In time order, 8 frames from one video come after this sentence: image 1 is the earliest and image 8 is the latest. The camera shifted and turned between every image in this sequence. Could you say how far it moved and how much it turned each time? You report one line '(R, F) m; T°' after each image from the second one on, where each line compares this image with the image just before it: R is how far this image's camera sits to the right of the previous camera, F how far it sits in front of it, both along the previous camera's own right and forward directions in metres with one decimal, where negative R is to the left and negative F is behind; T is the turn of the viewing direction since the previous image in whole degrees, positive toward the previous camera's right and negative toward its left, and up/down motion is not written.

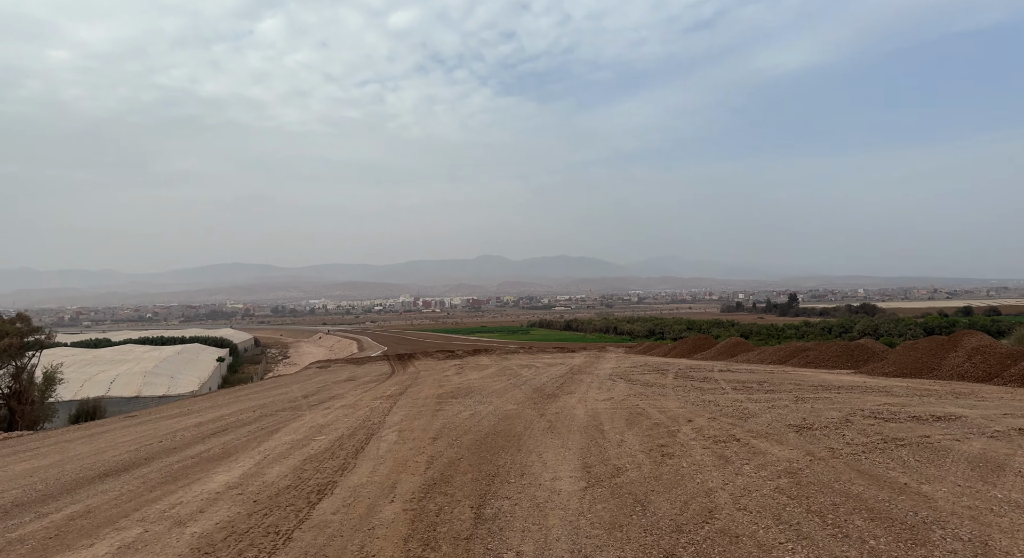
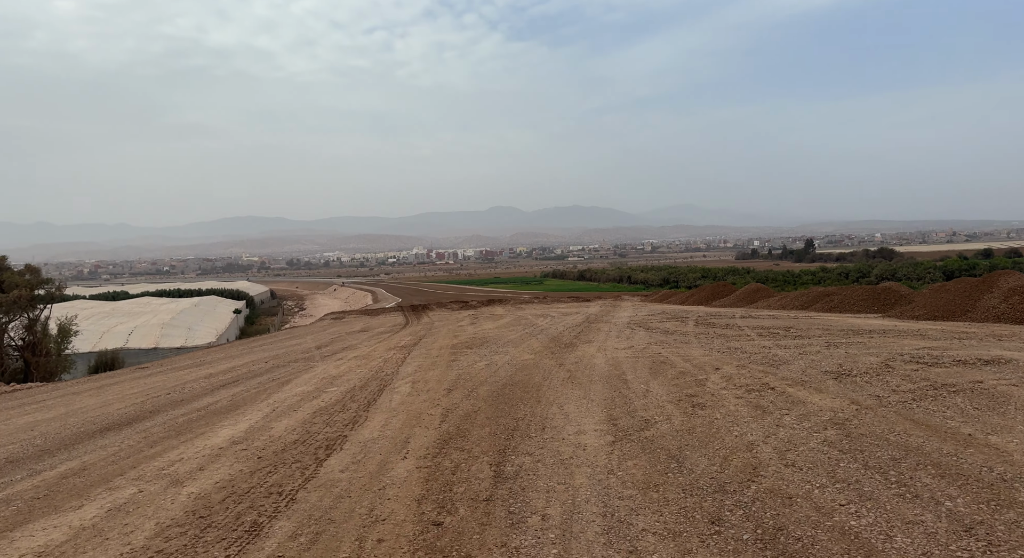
(-0.1, +0.8) m; -1°
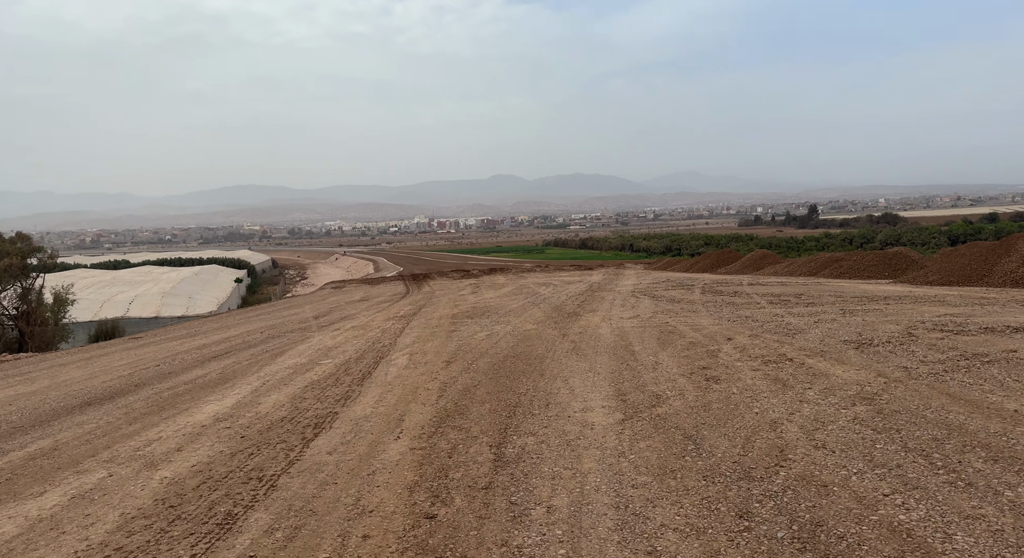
(0.0, +0.7) m; 0°
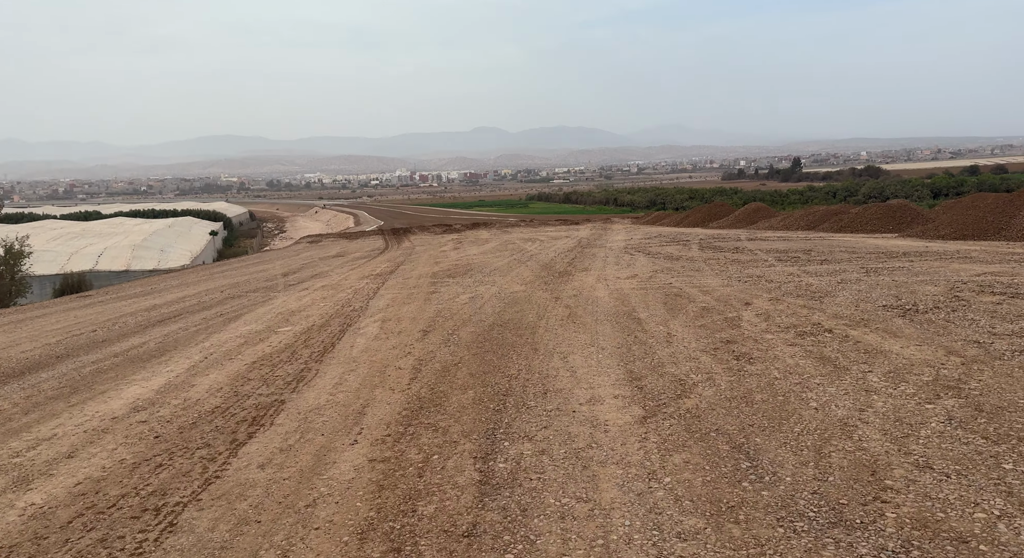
(-0.1, +1.7) m; +2°
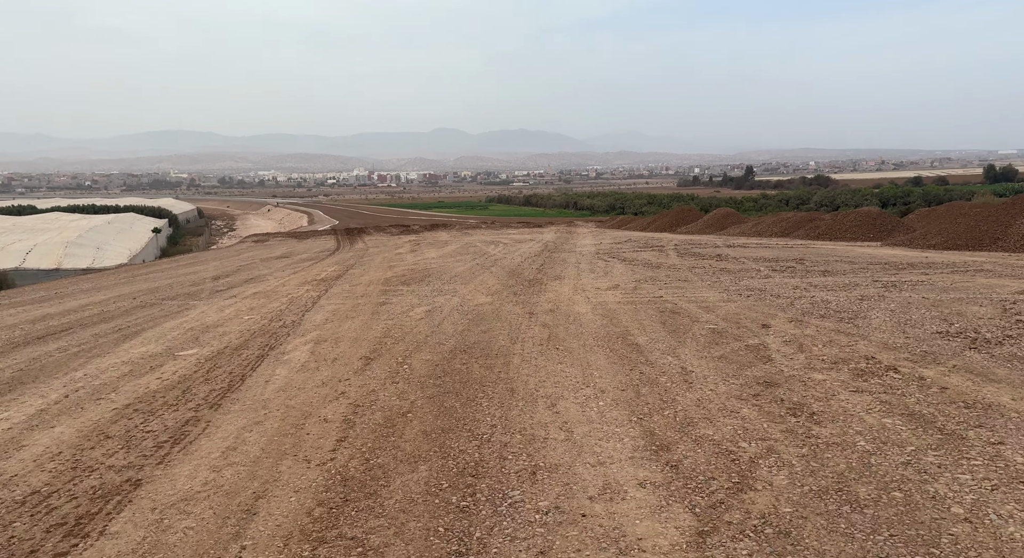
(-0.1, +2.2) m; +4°
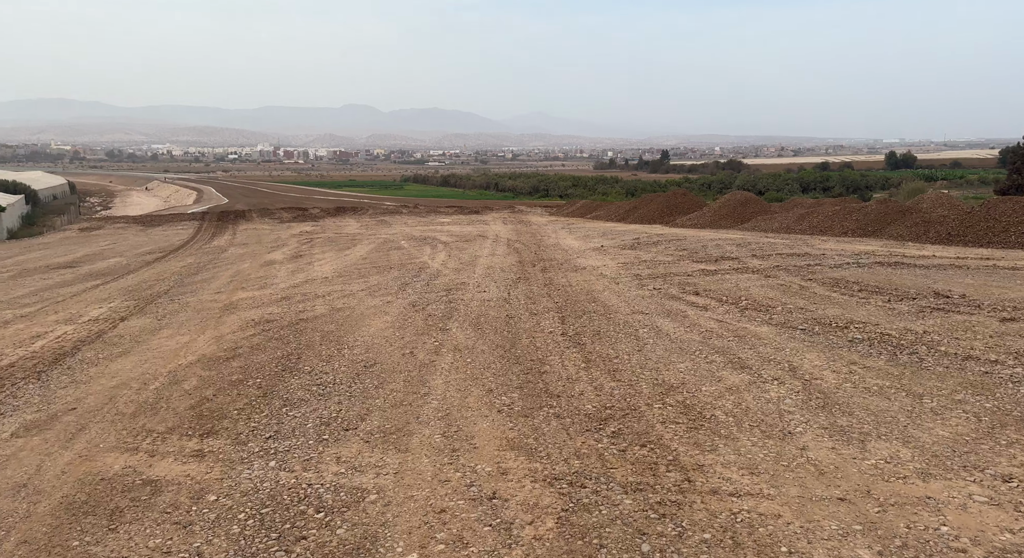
(-0.9, +11.1) m; +8°
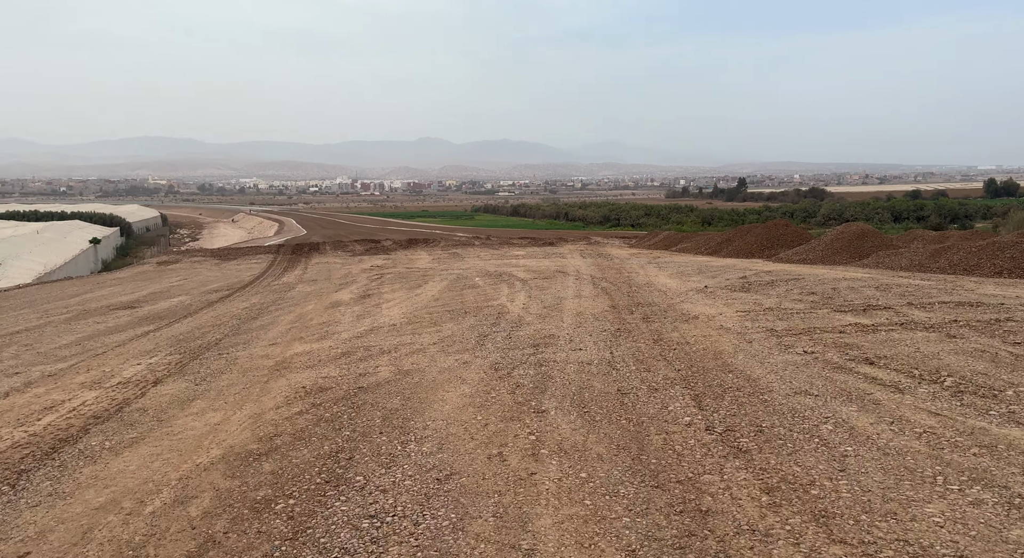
(-0.5, +2.0) m; -6°
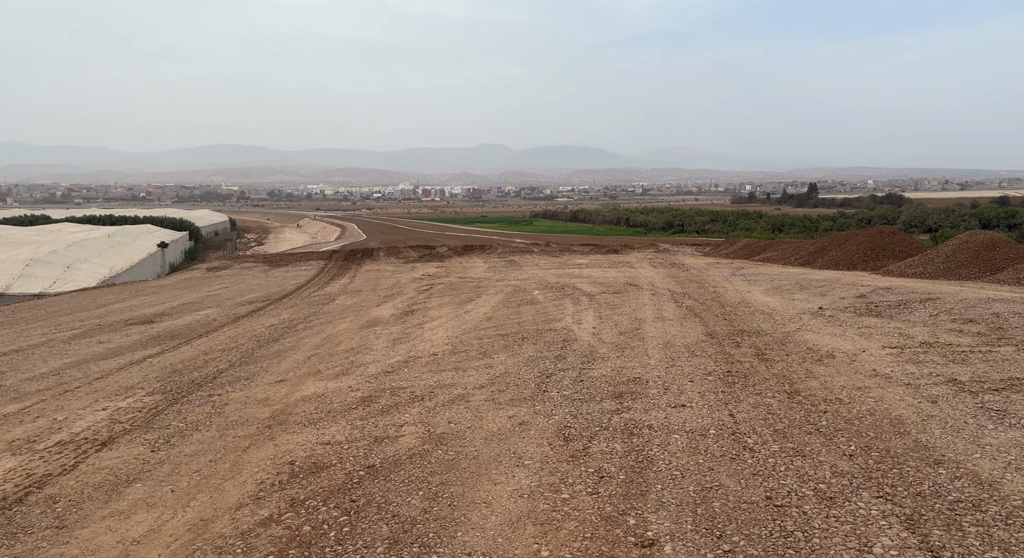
(-0.2, +2.6) m; -5°
